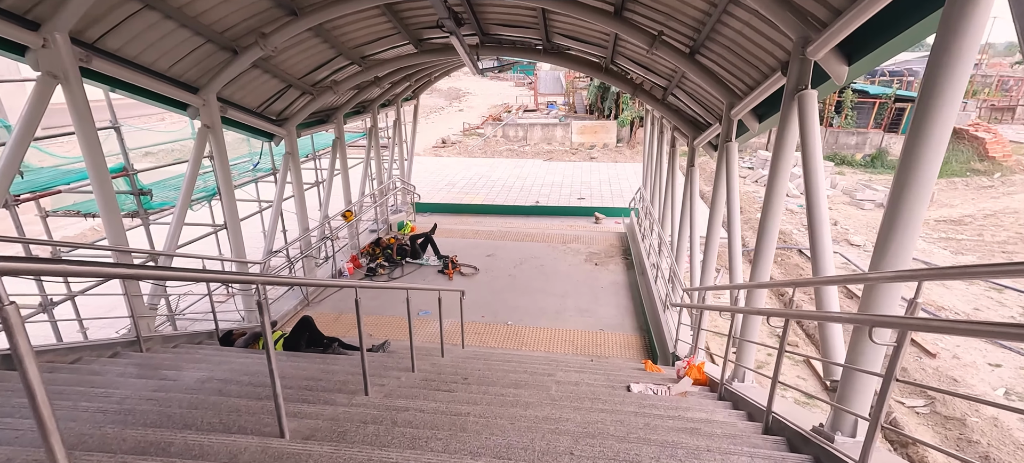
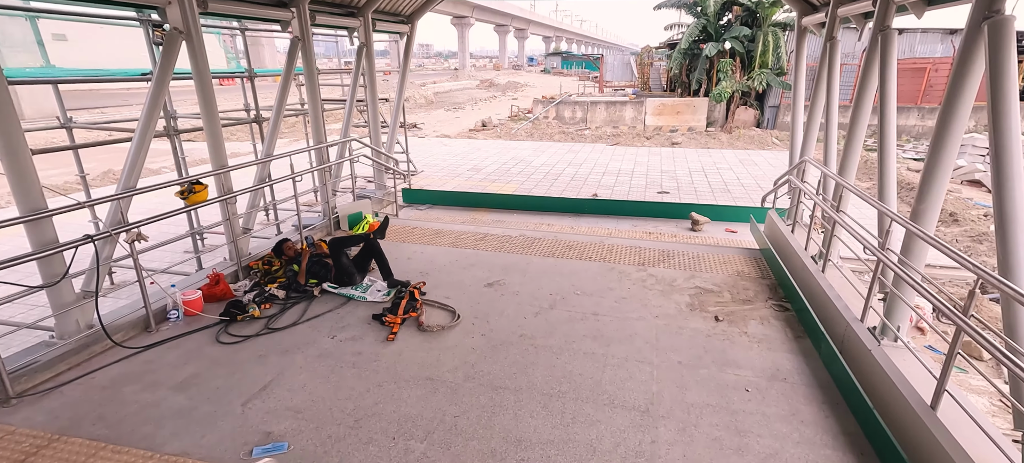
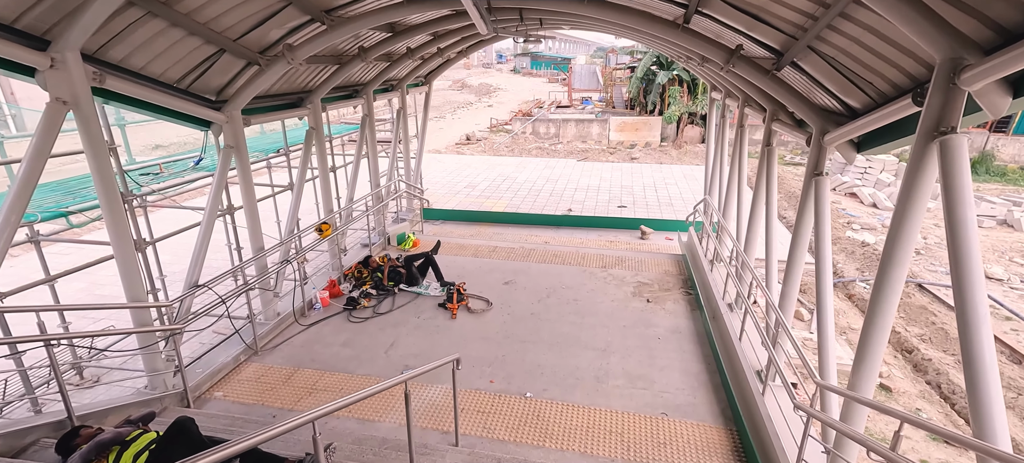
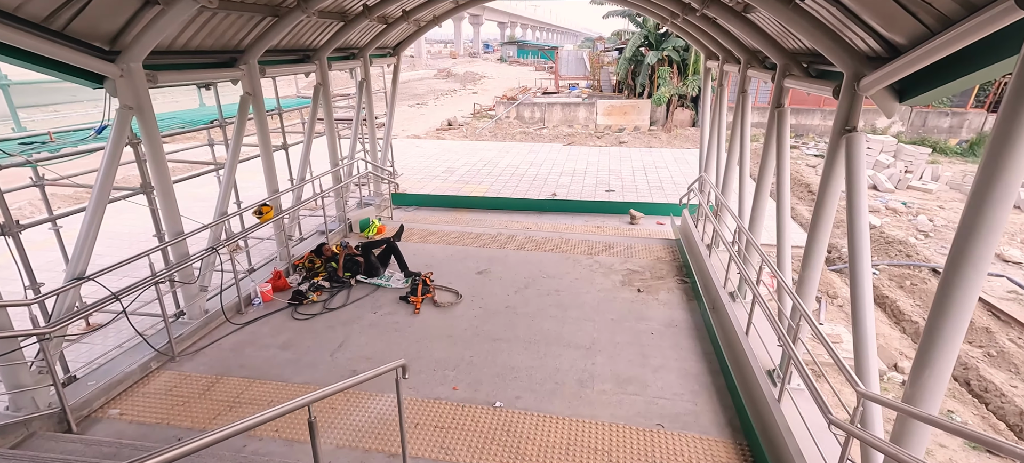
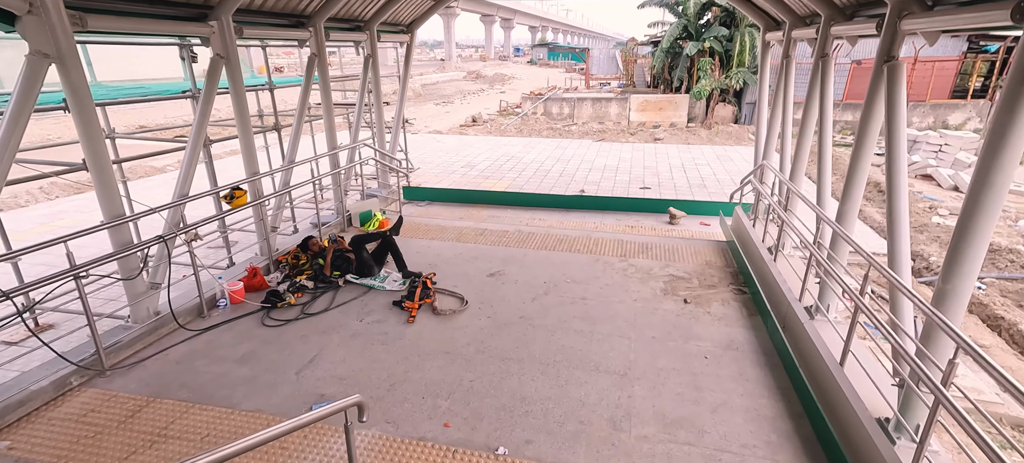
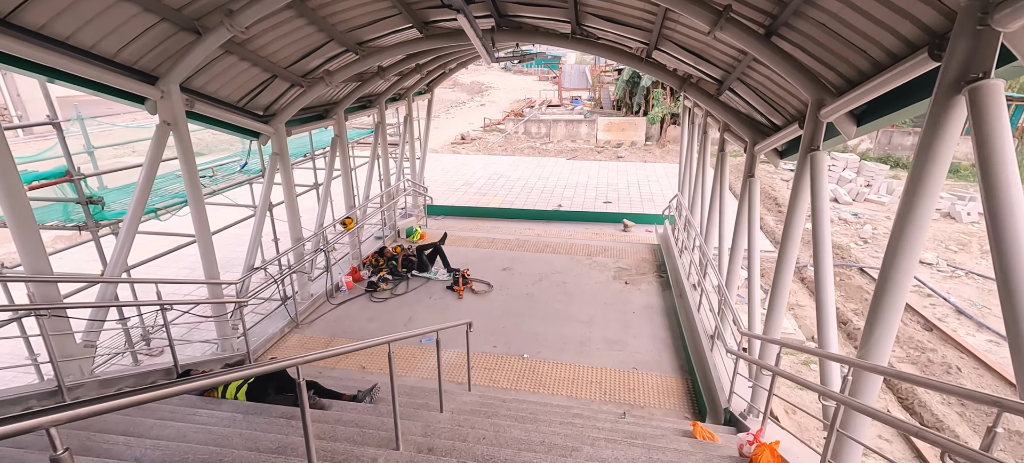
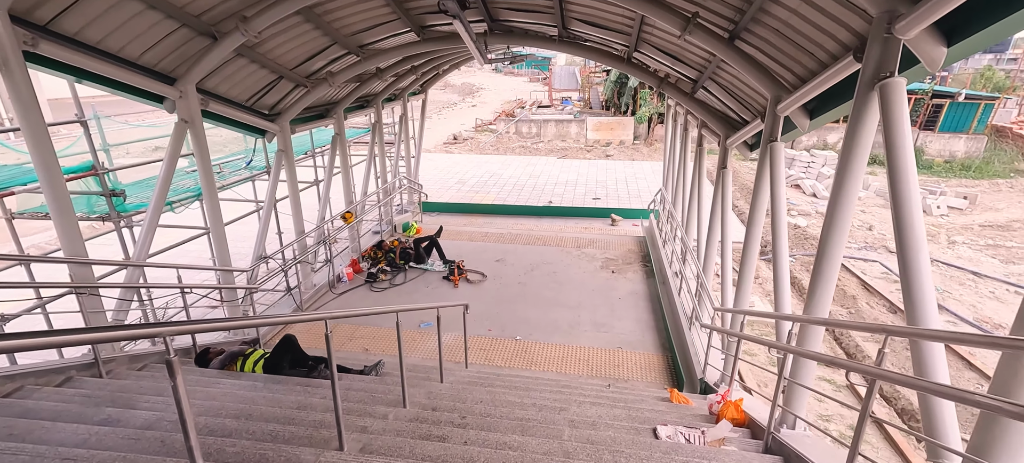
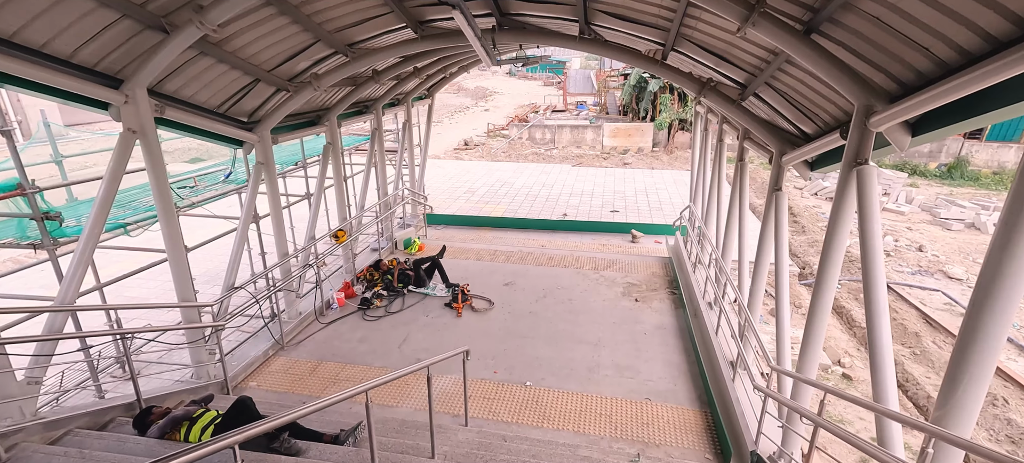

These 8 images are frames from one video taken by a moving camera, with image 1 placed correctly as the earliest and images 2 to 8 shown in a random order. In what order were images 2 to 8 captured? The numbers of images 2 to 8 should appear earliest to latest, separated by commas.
7, 6, 8, 3, 4, 5, 2
